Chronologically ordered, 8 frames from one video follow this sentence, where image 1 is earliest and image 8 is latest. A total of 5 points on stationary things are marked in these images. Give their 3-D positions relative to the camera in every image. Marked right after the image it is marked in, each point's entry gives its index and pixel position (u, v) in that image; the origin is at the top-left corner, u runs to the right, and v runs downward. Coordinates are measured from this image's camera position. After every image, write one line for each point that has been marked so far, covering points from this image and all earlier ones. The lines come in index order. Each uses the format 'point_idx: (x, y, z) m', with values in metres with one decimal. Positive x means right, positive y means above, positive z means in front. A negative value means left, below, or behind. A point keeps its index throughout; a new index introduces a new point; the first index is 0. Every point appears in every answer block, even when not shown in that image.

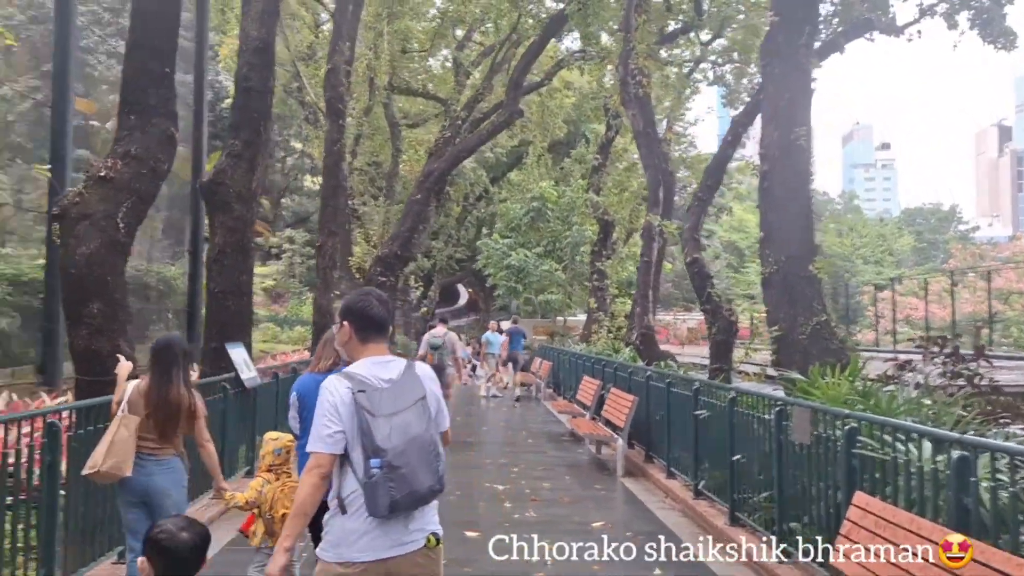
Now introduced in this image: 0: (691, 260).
0: (+3.1, +0.5, +14.6) m
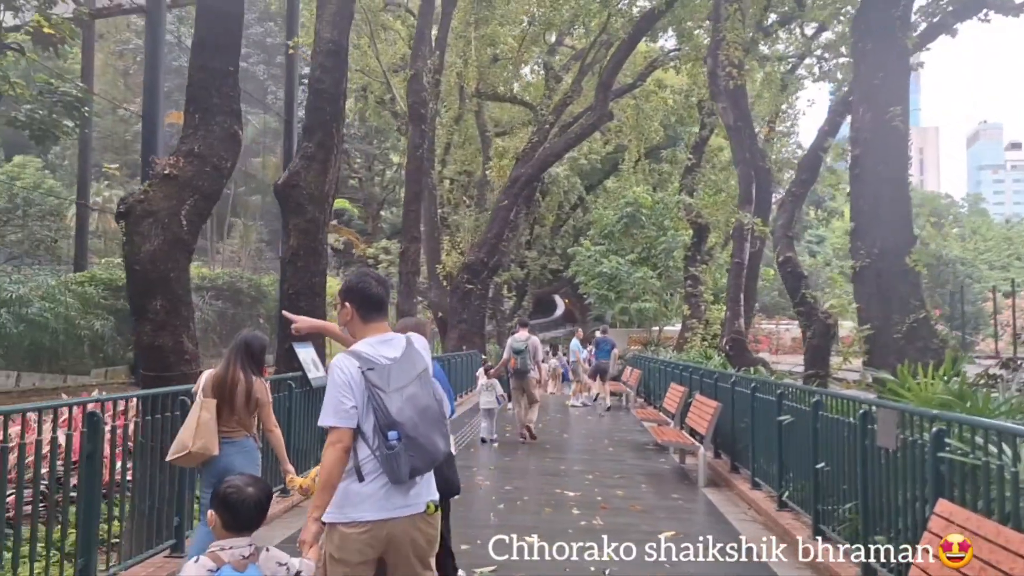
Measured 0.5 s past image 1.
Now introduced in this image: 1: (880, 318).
0: (+4.4, +0.5, +13.8) m
1: (+3.6, -0.3, +8.2) m
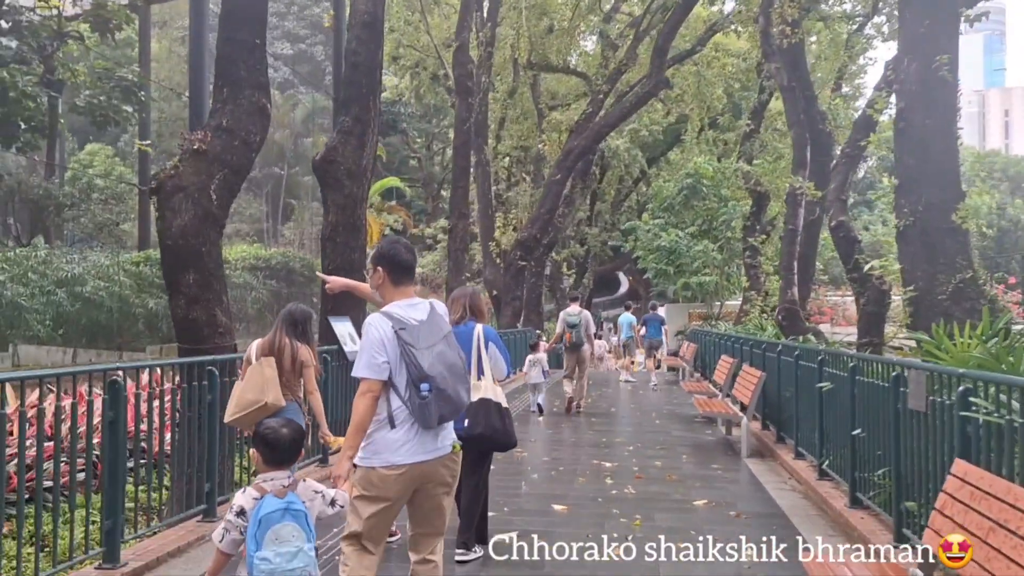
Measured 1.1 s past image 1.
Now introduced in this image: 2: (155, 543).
0: (+5.1, +1.0, +13.4) m
1: (+3.8, +0.1, +7.9) m
2: (-2.5, -1.8, +6.0) m
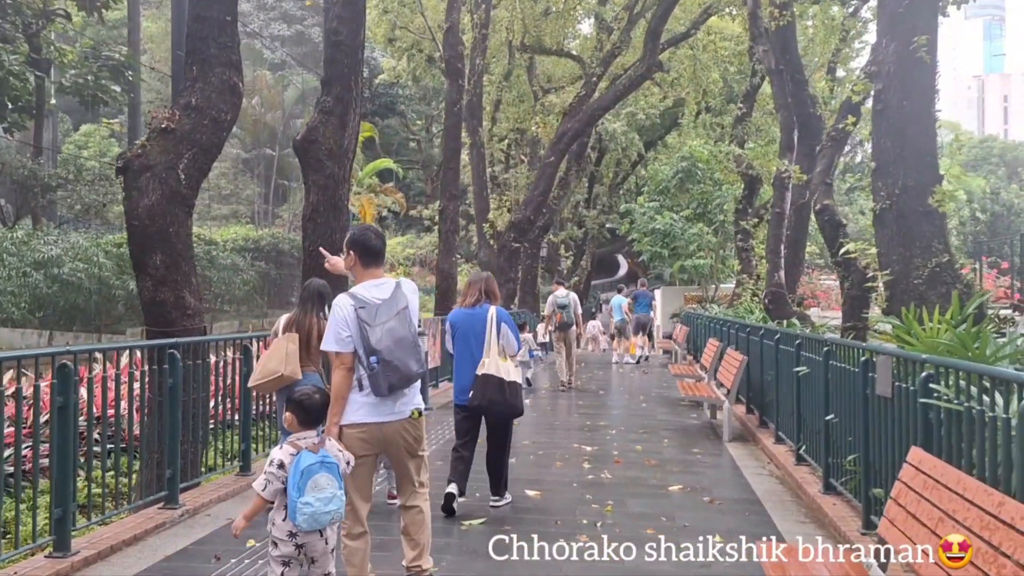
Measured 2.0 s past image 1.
0: (+4.8, +1.3, +13.2) m
1: (+3.6, +0.2, +7.8) m
2: (-2.8, -1.7, +6.0) m
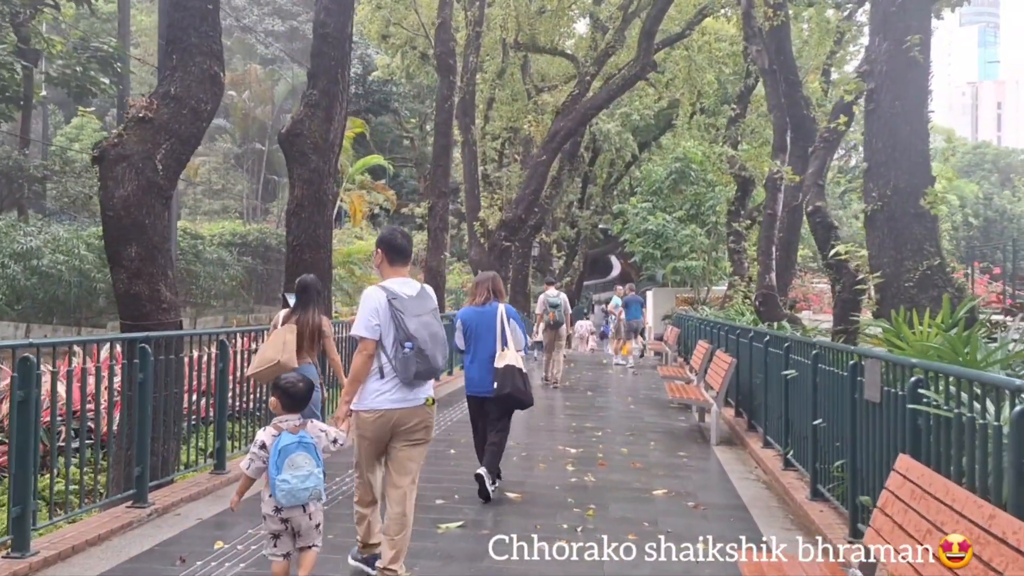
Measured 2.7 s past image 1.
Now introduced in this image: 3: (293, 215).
0: (+4.7, +1.2, +13.1) m
1: (+3.4, +0.2, +7.7) m
2: (-2.9, -1.6, +5.8) m
3: (-2.9, +1.0, +11.2) m
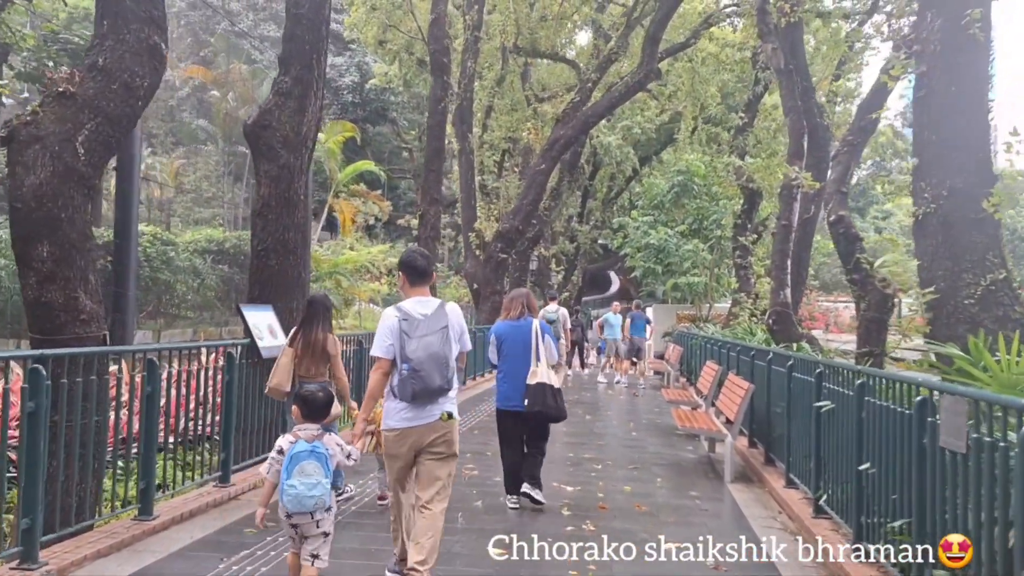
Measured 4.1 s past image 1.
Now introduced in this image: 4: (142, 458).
0: (+4.6, +1.0, +12.0) m
1: (+3.3, +0.1, +6.5) m
2: (-3.1, -1.6, +4.6) m
3: (-3.0, +0.8, +10.1) m
4: (-2.9, -1.3, +6.6) m
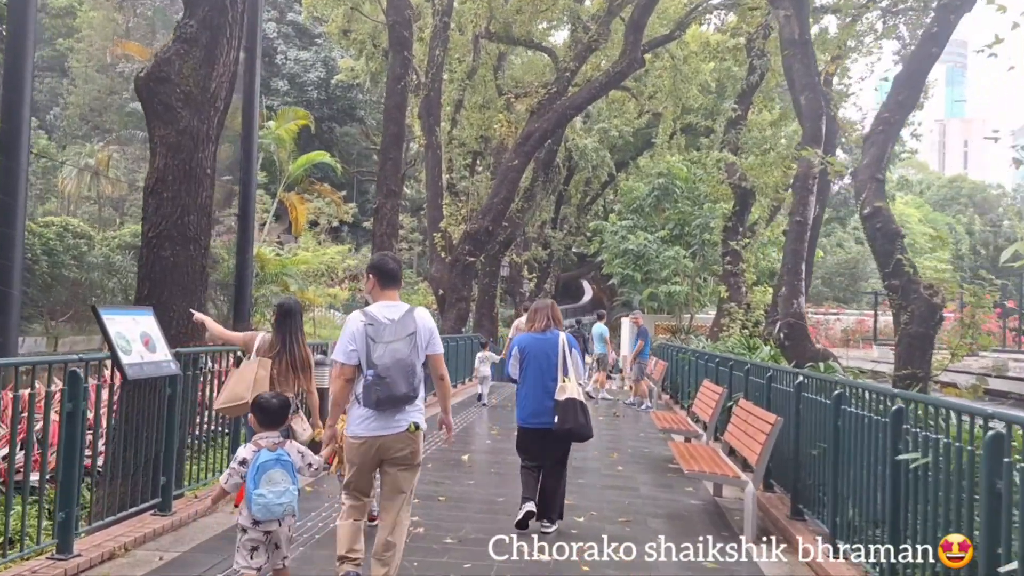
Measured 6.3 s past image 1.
0: (+4.2, +0.9, +10.0) m
1: (+3.1, 0.0, +4.5) m
2: (-3.3, -1.6, +2.4) m
3: (-3.3, +0.9, +7.9) m
4: (-3.1, -1.3, +4.5) m
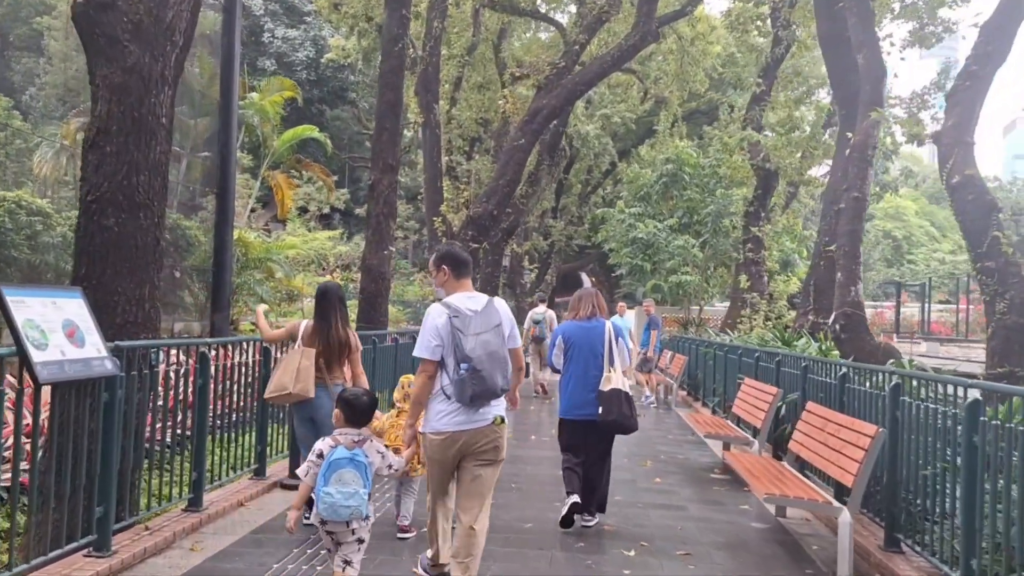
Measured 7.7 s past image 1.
0: (+4.3, +1.0, +8.6) m
1: (+3.3, +0.2, +3.1) m
2: (-3.0, -1.5, +0.9) m
3: (-3.1, +1.0, +6.4) m
4: (-2.9, -1.1, +3.0) m
